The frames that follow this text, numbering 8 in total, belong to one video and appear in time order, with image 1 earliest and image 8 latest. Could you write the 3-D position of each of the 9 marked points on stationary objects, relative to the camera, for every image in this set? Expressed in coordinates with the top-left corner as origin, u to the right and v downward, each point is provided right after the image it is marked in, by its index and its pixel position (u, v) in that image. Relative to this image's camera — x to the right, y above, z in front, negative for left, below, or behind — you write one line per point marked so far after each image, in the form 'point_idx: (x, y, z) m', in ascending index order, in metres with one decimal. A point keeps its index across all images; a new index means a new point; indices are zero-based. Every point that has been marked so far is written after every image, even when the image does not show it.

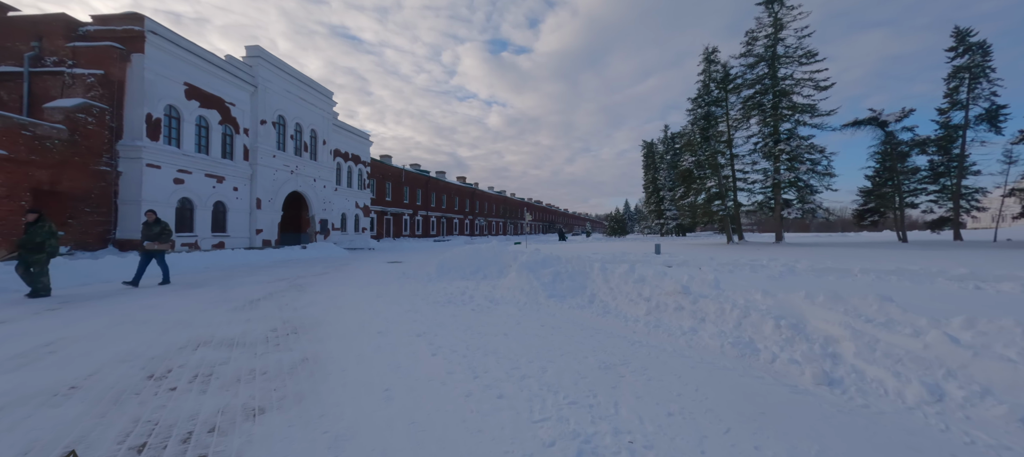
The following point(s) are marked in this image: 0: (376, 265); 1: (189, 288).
0: (-6.2, -1.7, +15.7) m
1: (-9.0, -1.7, +9.5) m
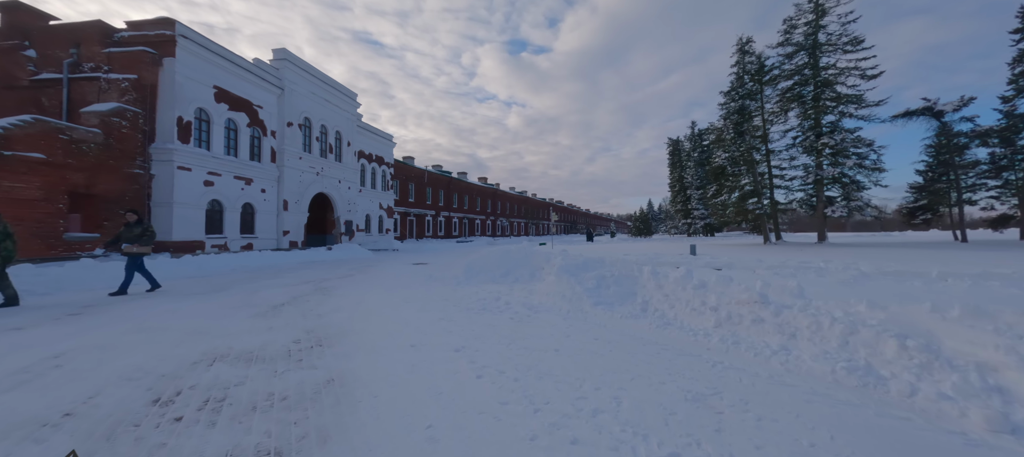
0: (-4.9, -1.7, +15.3) m
1: (-8.0, -1.7, +9.2) m
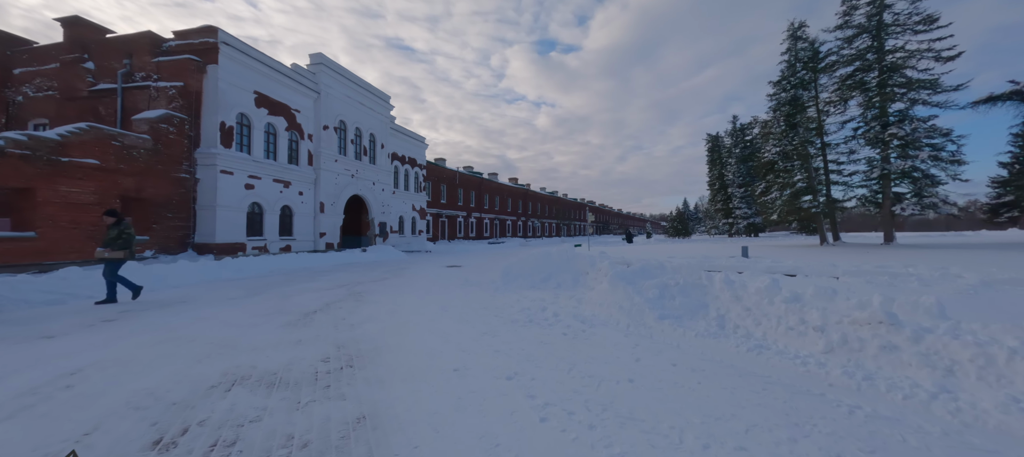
0: (-3.3, -1.8, +14.8) m
1: (-6.9, -1.8, +9.0) m
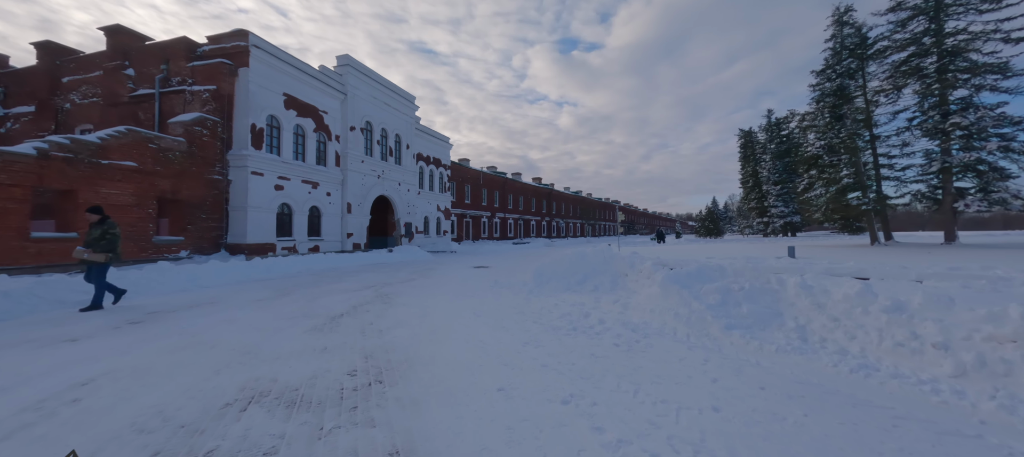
0: (-2.1, -1.8, +14.3) m
1: (-6.0, -1.8, +8.8) m
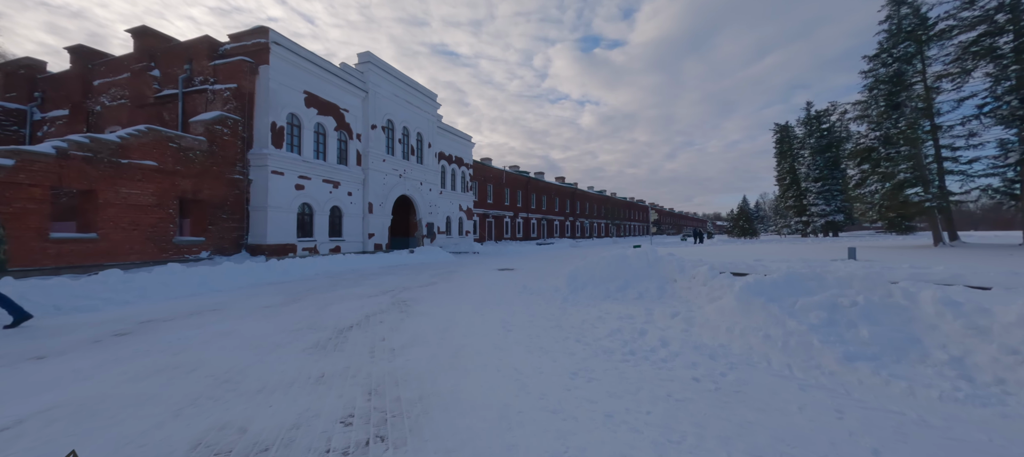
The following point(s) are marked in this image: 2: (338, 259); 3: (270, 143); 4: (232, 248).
0: (-1.0, -1.8, +13.3) m
1: (-5.3, -1.7, +8.0) m
2: (-7.8, -1.4, +15.3) m
3: (-12.3, +4.3, +17.3) m
4: (-13.7, -0.9, +16.6) m
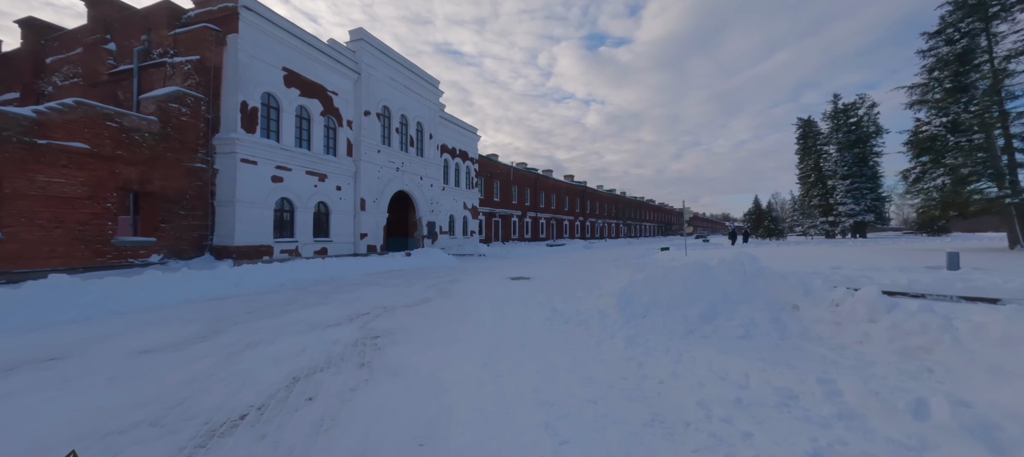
0: (-0.5, -1.7, +10.4) m
1: (-4.8, -1.7, +5.2) m
2: (-7.2, -1.4, +12.4) m
3: (-11.7, +4.4, +14.6) m
4: (-13.1, -0.9, +13.9) m
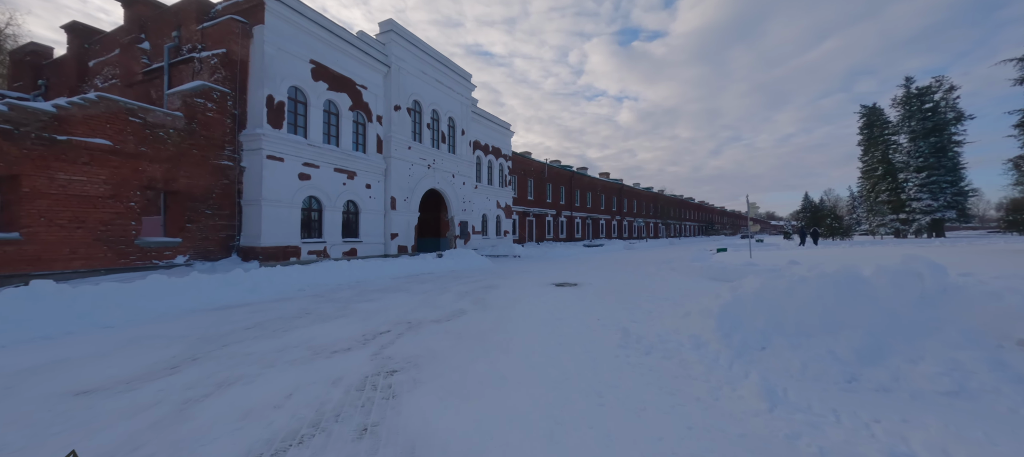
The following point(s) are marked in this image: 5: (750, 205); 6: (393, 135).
0: (+0.7, -1.7, +8.8) m
1: (-4.1, -1.6, +4.0) m
2: (-5.8, -1.3, +11.4) m
3: (-10.1, +4.4, +13.9) m
4: (-11.5, -0.9, +13.4) m
5: (+11.9, +1.2, +17.0) m
6: (-6.7, +5.2, +19.1) m
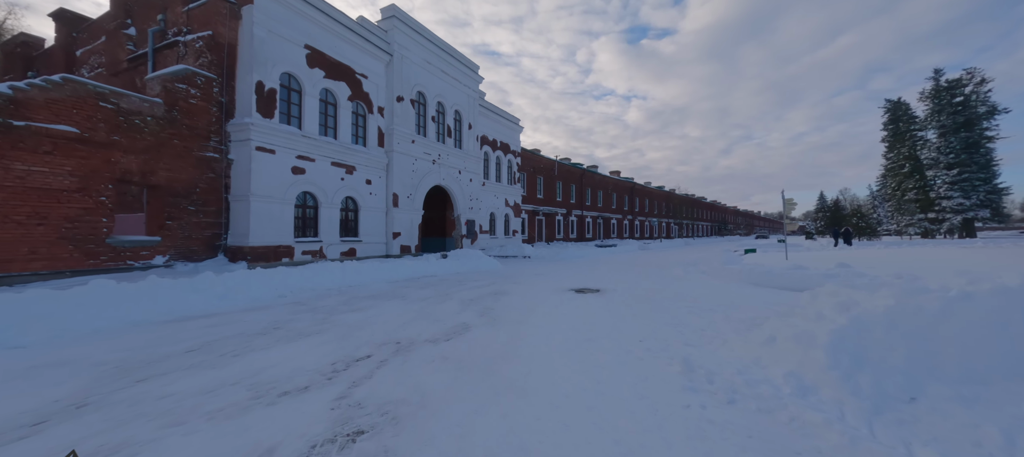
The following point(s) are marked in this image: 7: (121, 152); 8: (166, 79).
0: (+1.0, -1.6, +7.5) m
1: (-3.9, -1.6, +2.7) m
2: (-5.5, -1.3, +10.2) m
3: (-9.7, +4.5, +12.8) m
4: (-11.1, -0.8, +12.3) m
5: (+12.4, +1.2, +15.4) m
6: (-6.2, +5.3, +17.9) m
7: (-11.7, +2.3, +10.2) m
8: (-11.5, +4.9, +11.3) m
